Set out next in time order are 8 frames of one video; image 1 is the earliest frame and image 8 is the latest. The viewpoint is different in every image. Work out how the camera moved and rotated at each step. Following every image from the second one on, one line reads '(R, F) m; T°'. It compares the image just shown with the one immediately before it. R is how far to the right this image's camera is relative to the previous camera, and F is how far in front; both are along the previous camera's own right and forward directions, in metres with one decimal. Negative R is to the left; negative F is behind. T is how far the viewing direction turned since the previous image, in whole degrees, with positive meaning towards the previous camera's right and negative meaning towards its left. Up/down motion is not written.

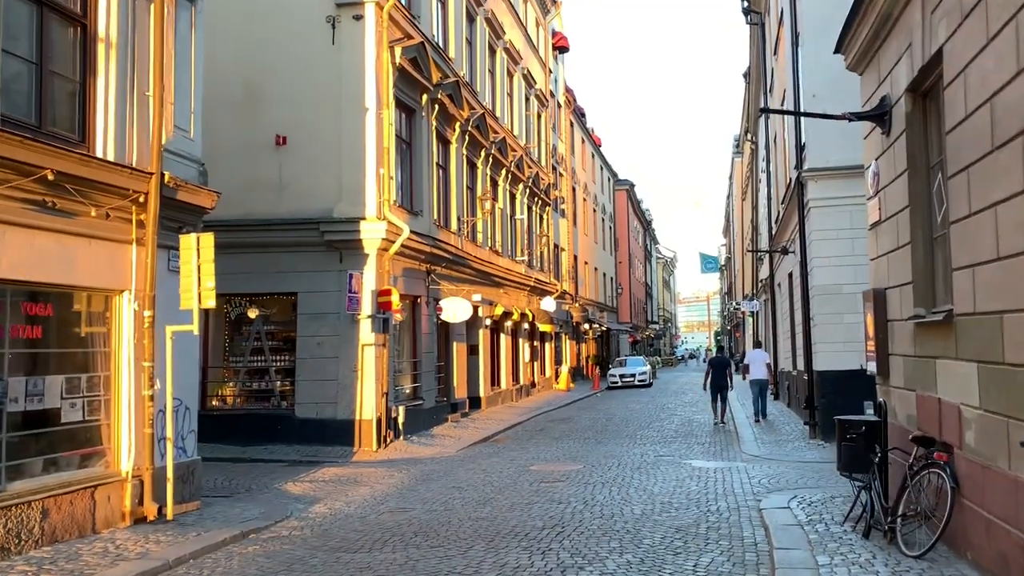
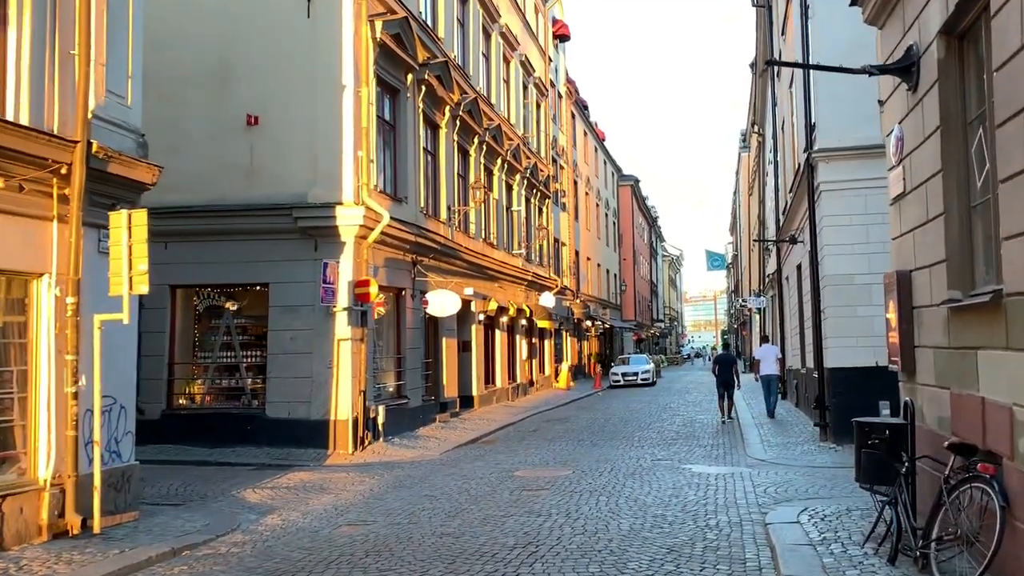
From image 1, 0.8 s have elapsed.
(+0.3, +1.1) m; 0°
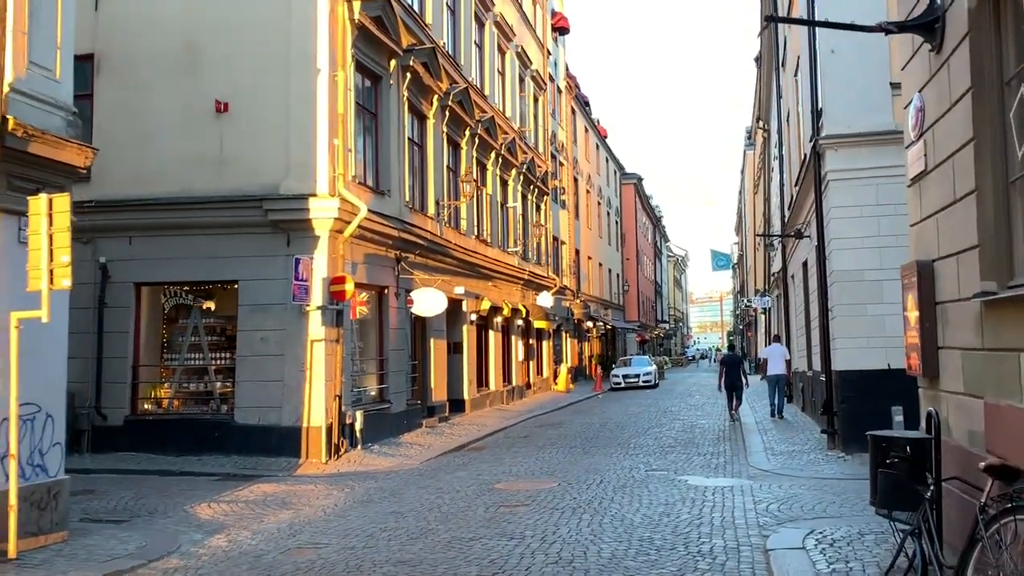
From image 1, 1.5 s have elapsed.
(+0.3, +0.9) m; 0°
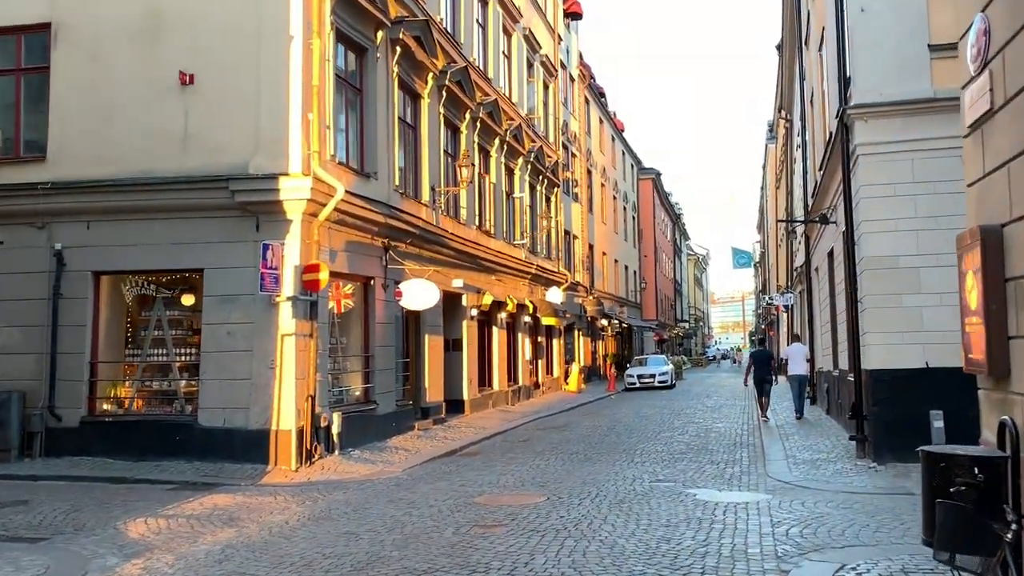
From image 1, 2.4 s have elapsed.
(+0.4, +1.3) m; -1°
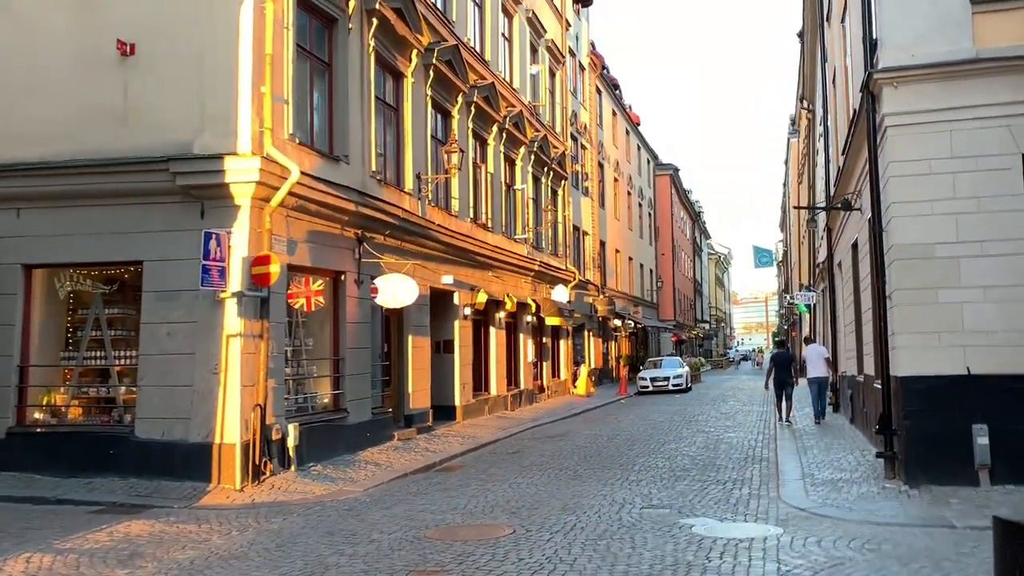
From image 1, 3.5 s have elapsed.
(+0.5, +1.5) m; -1°
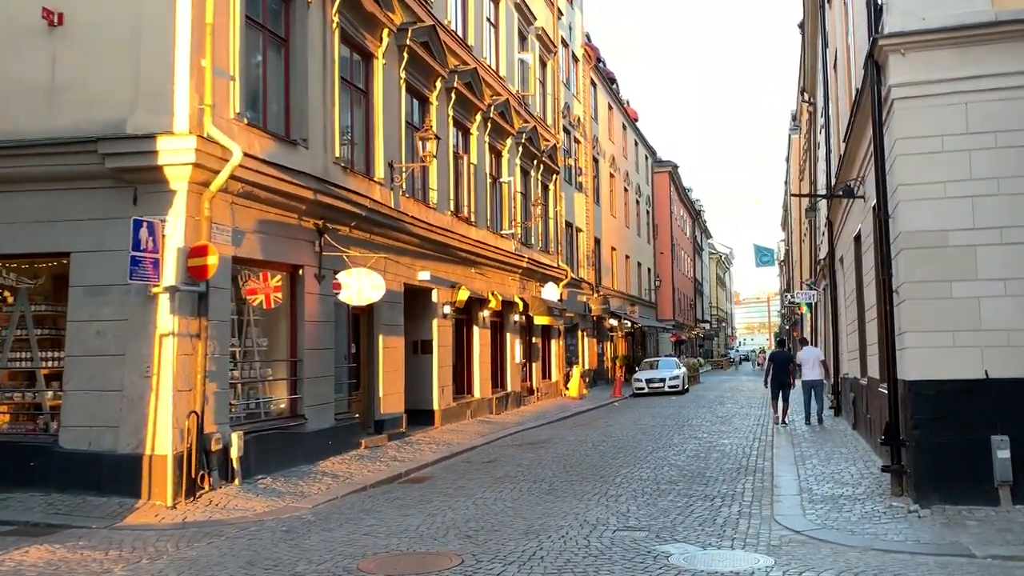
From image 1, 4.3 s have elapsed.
(+0.4, +1.1) m; 0°
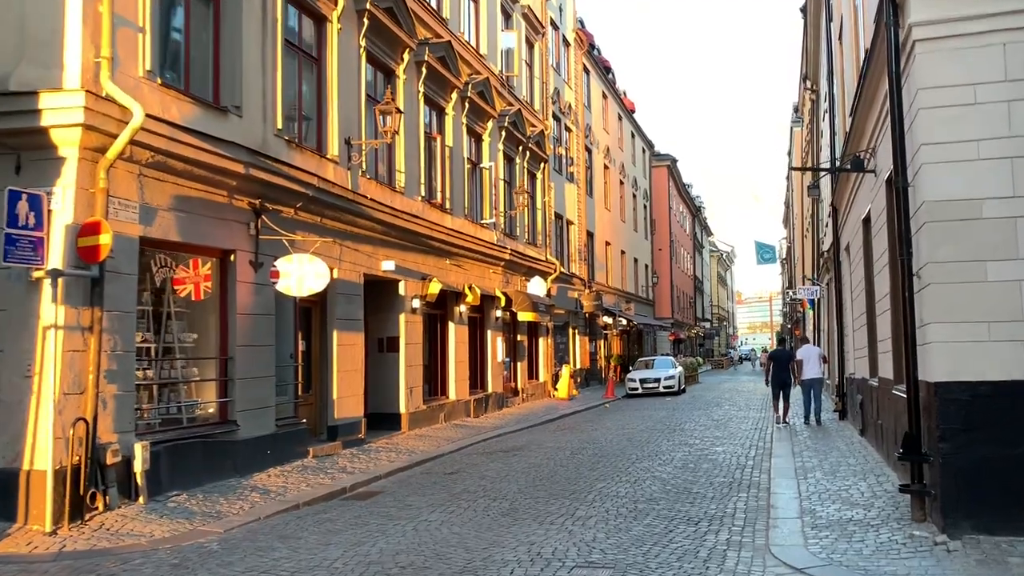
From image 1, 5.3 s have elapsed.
(+0.5, +1.5) m; 0°
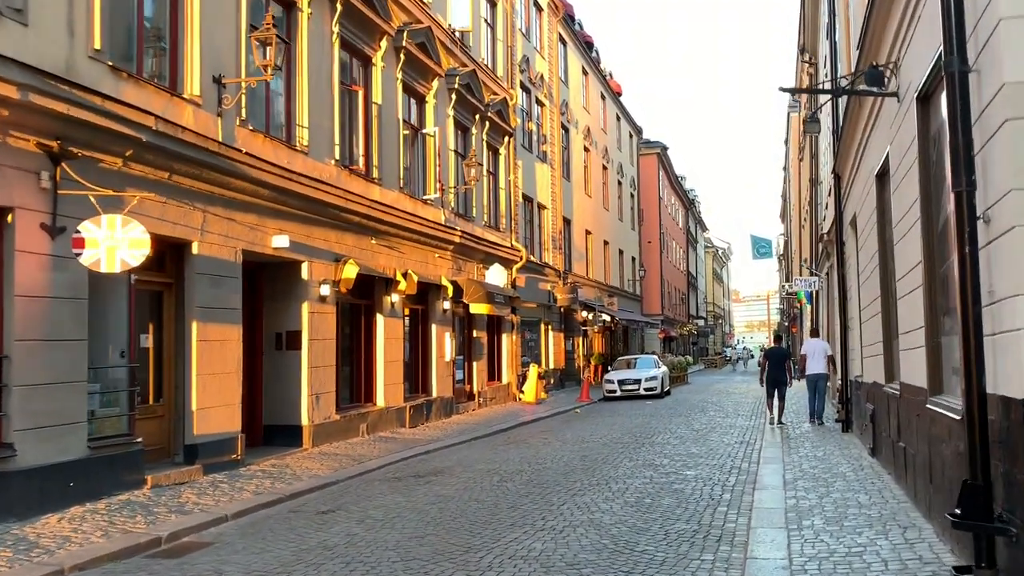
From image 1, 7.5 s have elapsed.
(+1.0, +3.0) m; 0°
